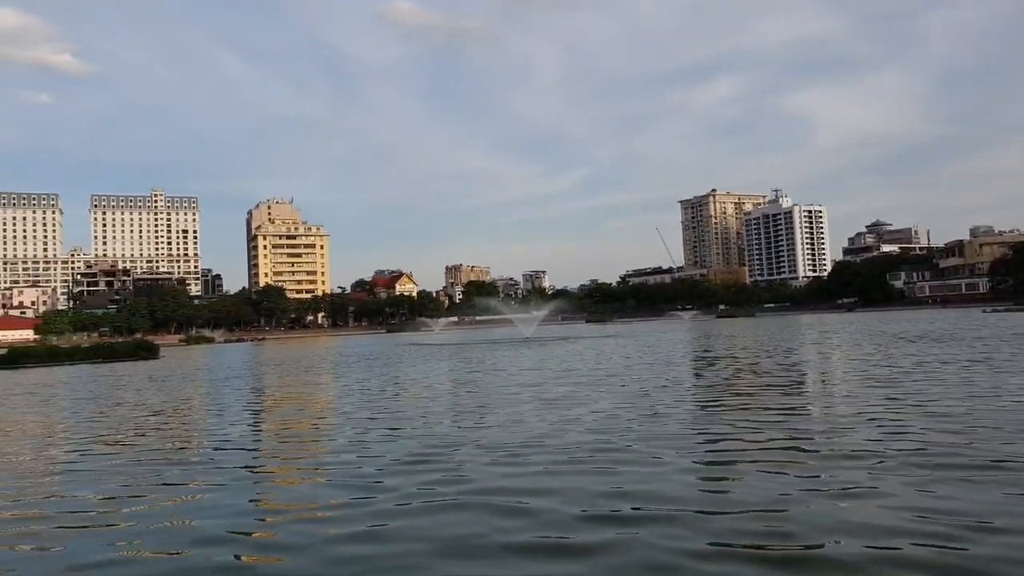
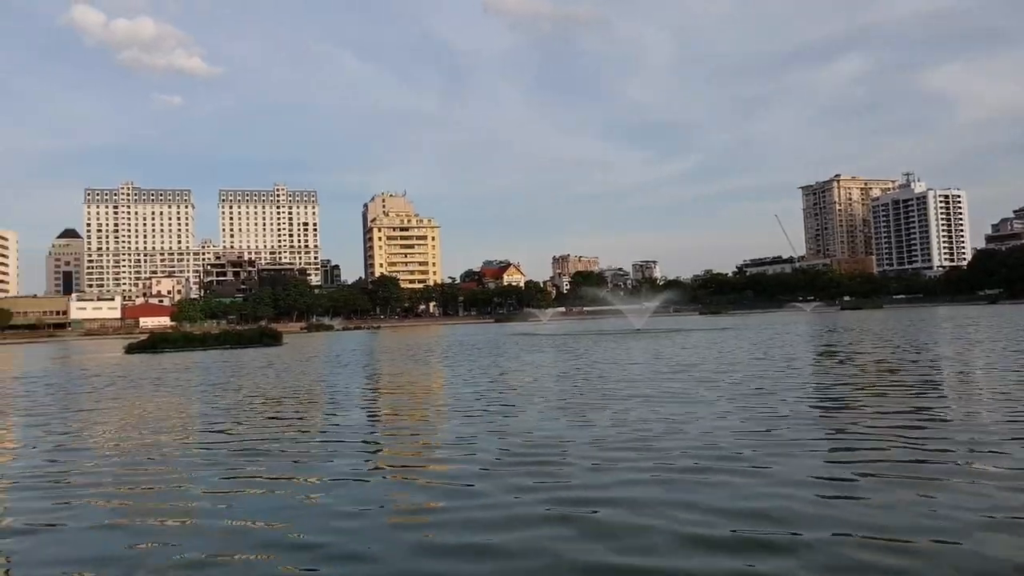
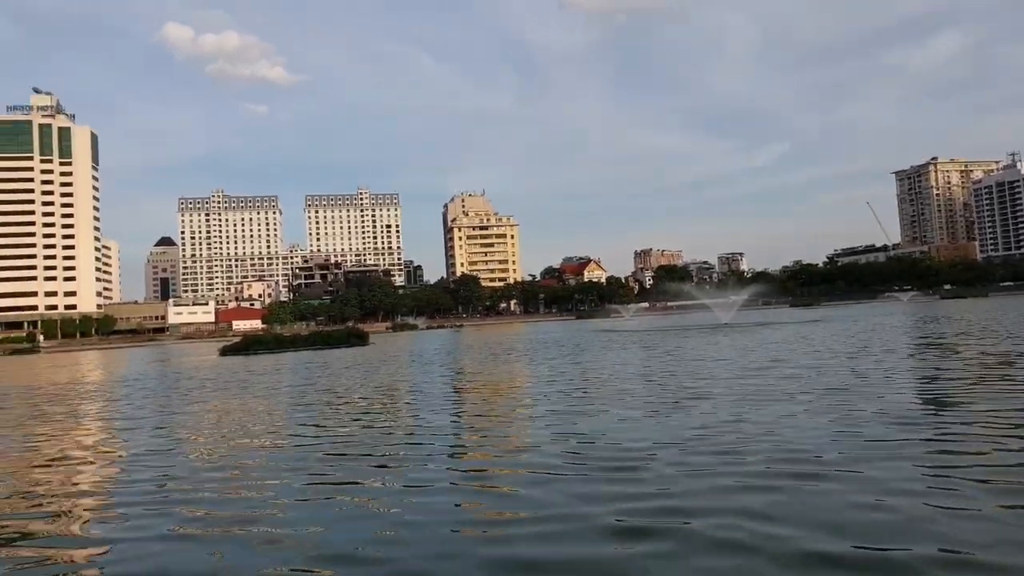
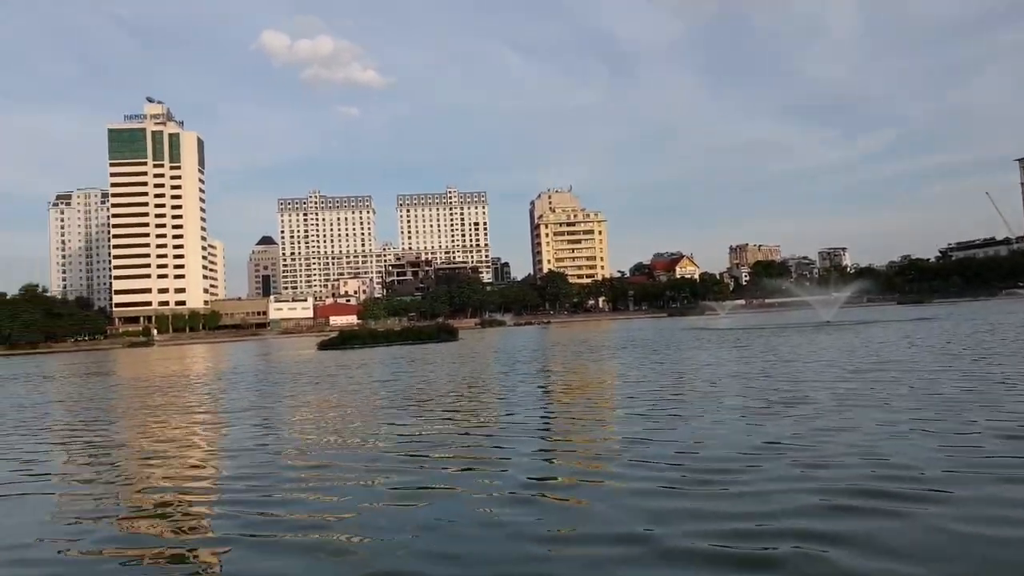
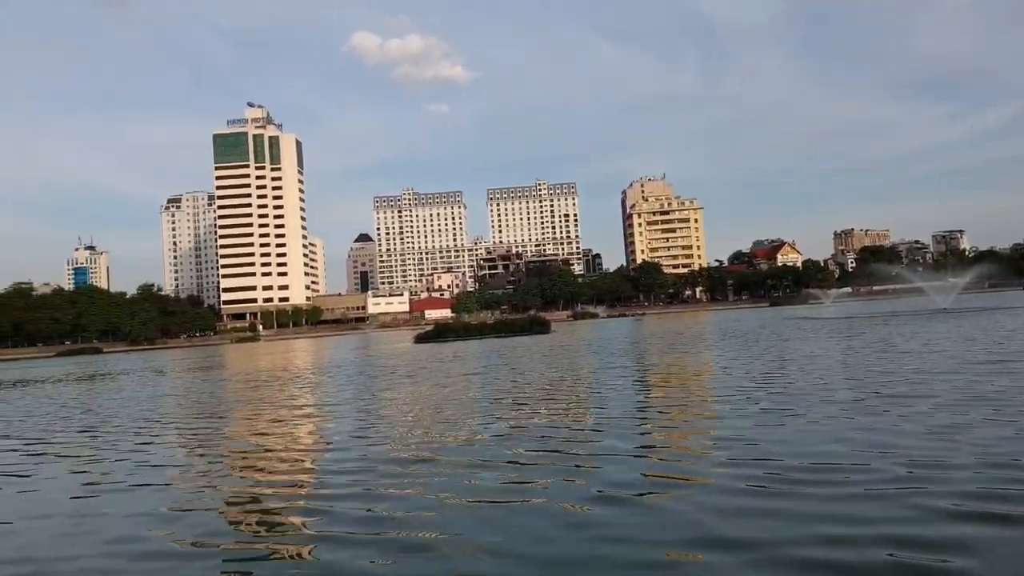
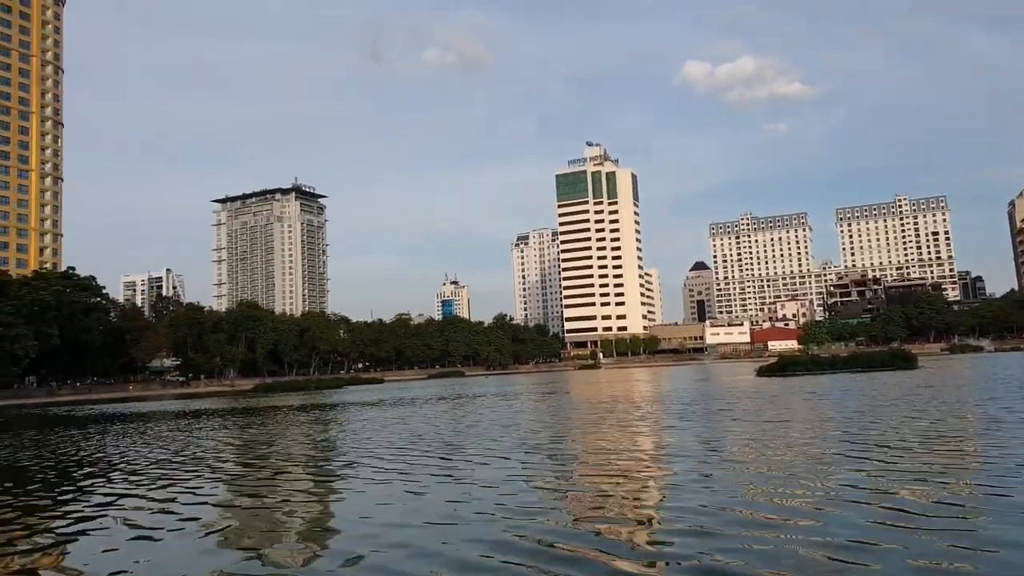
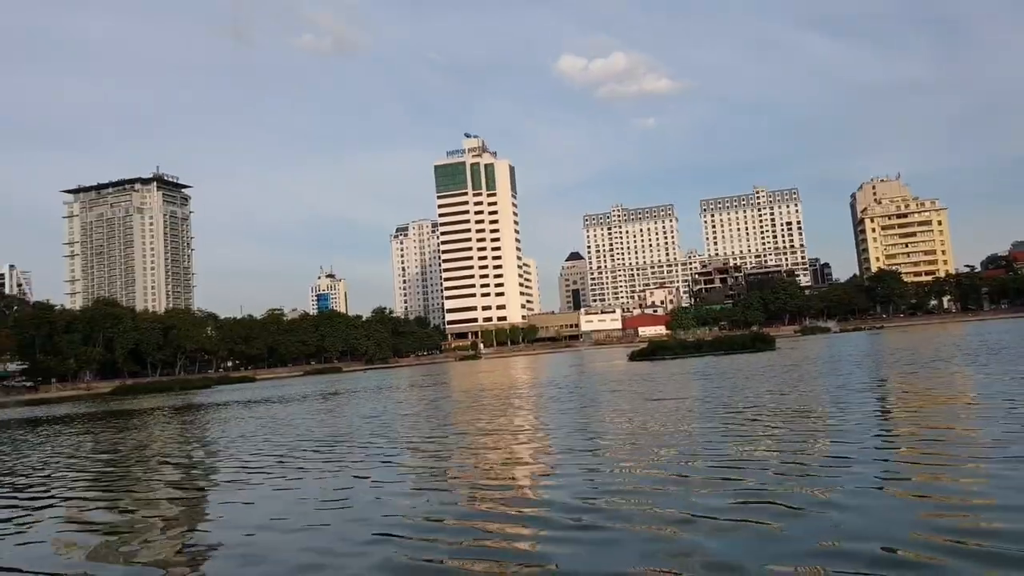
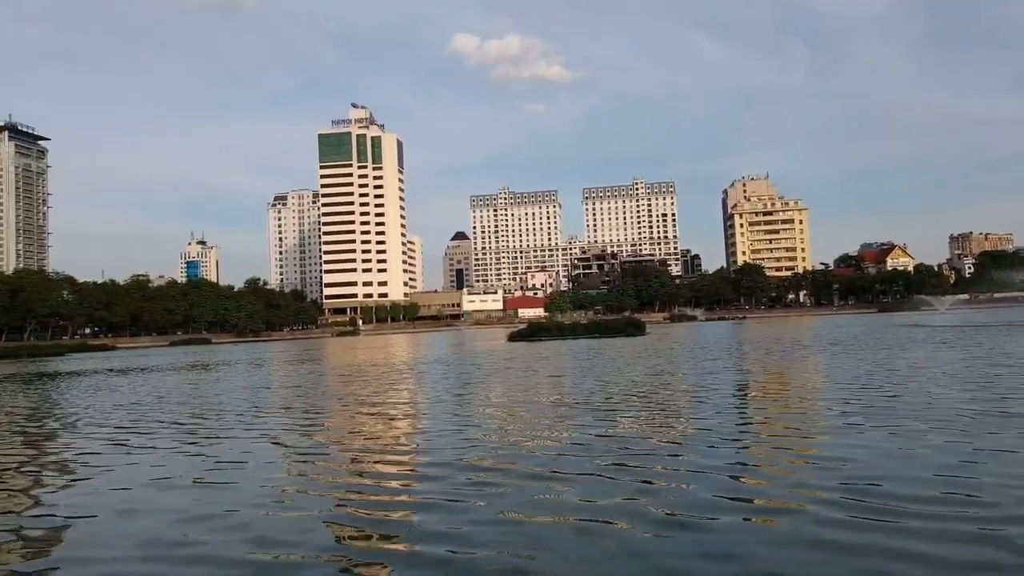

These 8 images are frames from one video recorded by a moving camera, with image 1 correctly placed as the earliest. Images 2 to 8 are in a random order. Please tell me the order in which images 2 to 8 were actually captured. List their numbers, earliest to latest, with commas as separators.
2, 3, 4, 5, 8, 7, 6
